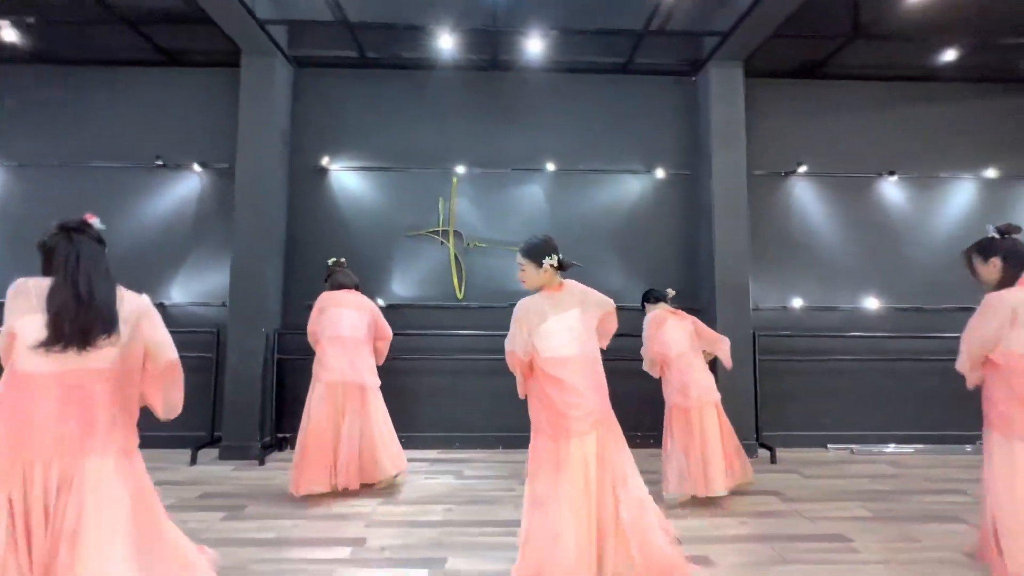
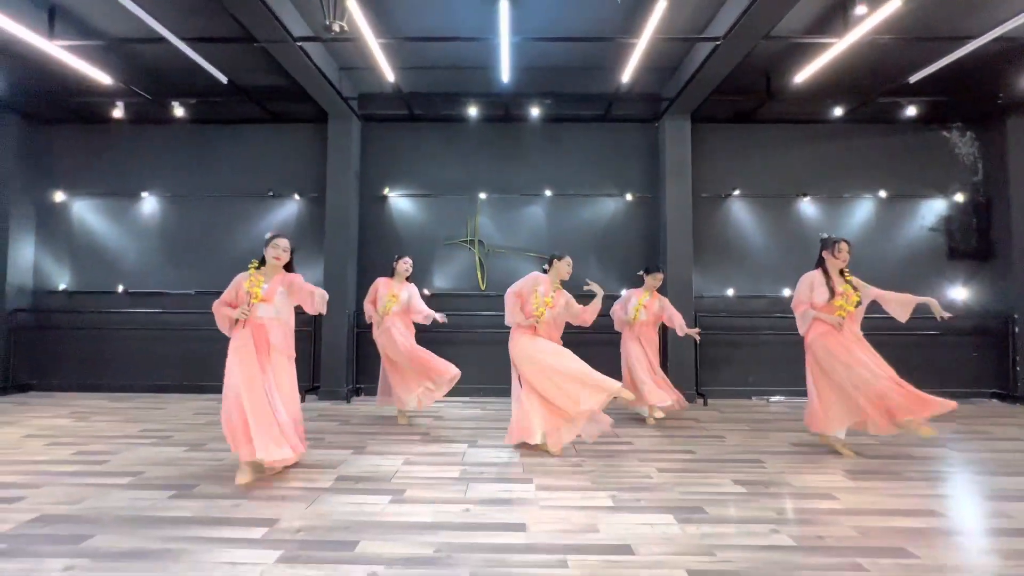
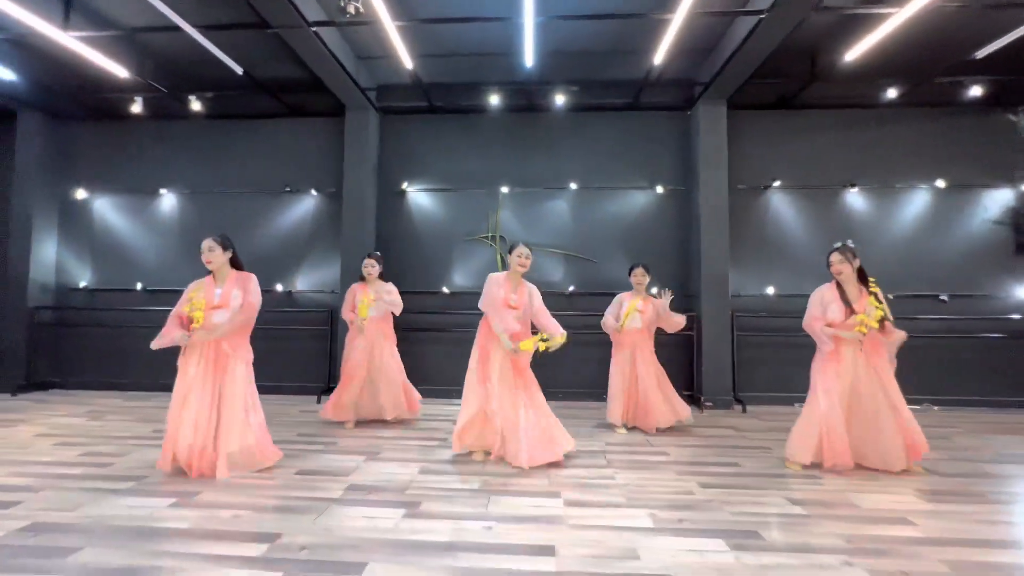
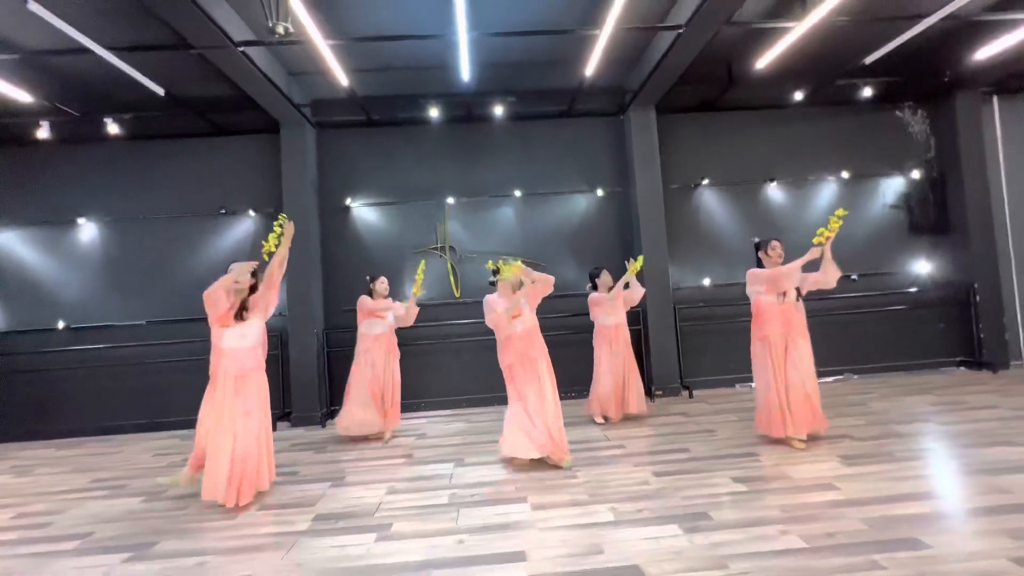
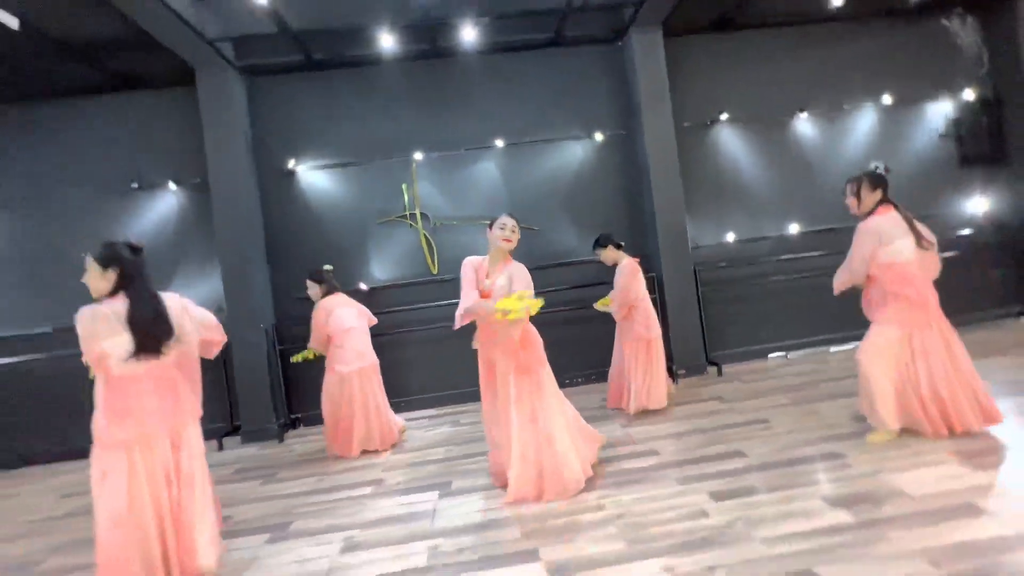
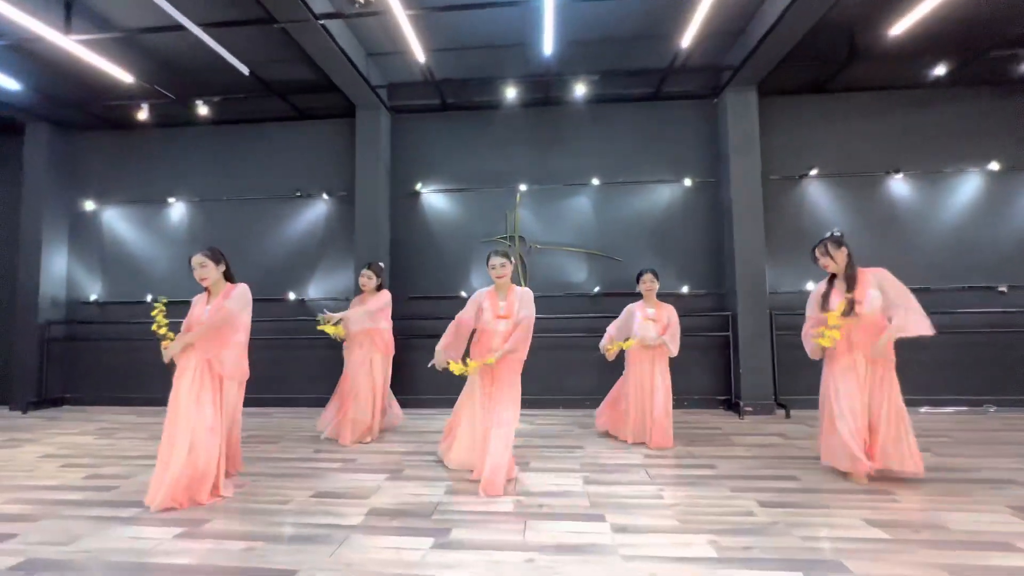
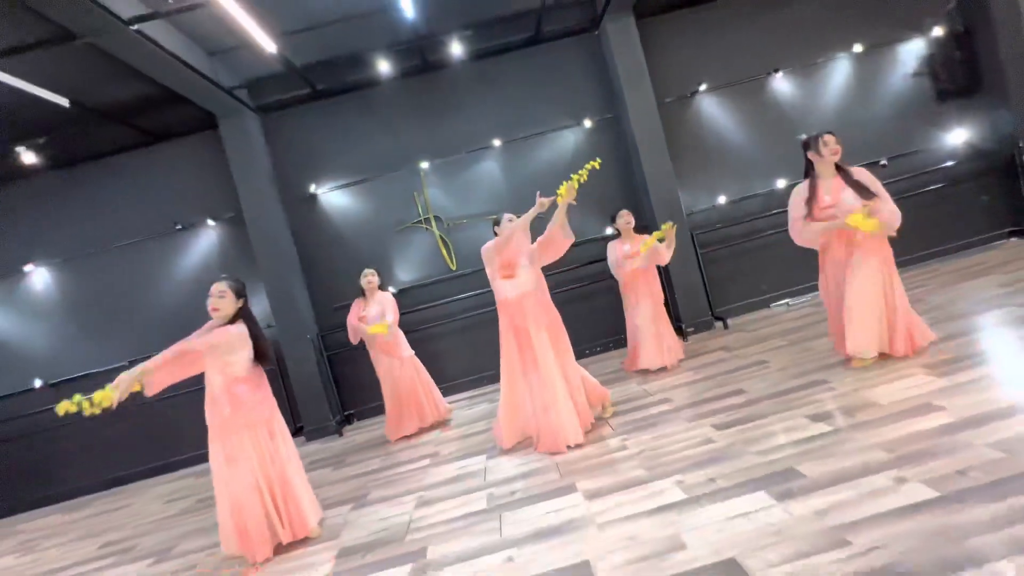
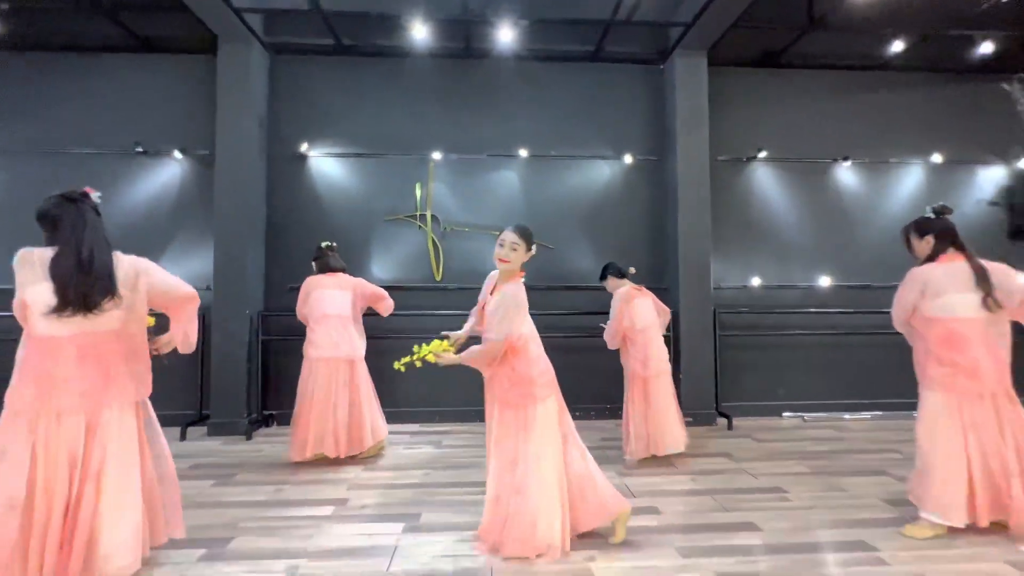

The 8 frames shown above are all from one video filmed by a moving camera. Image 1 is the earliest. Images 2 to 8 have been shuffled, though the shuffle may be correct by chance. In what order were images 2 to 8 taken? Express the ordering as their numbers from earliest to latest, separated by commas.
8, 5, 7, 4, 2, 3, 6
